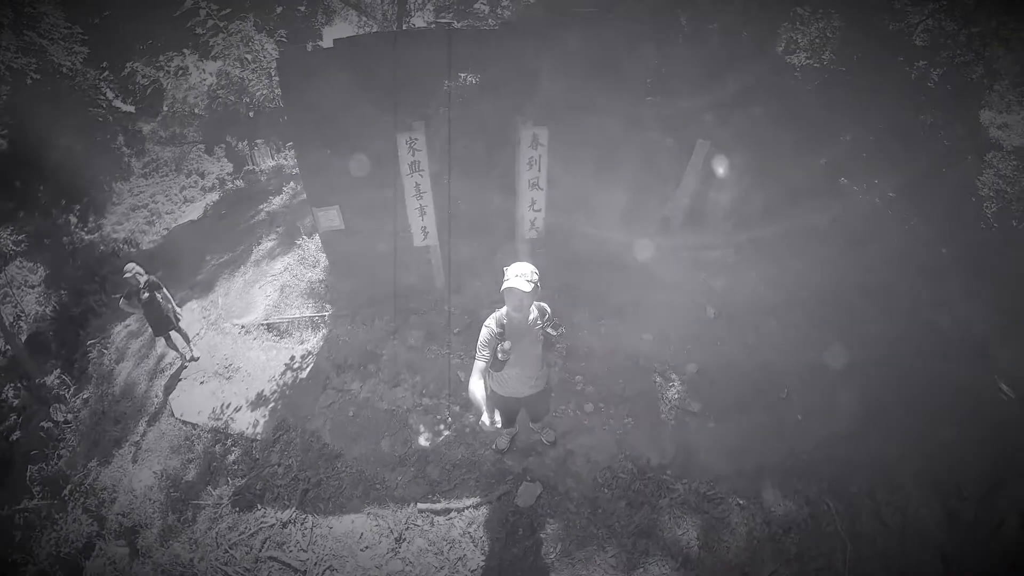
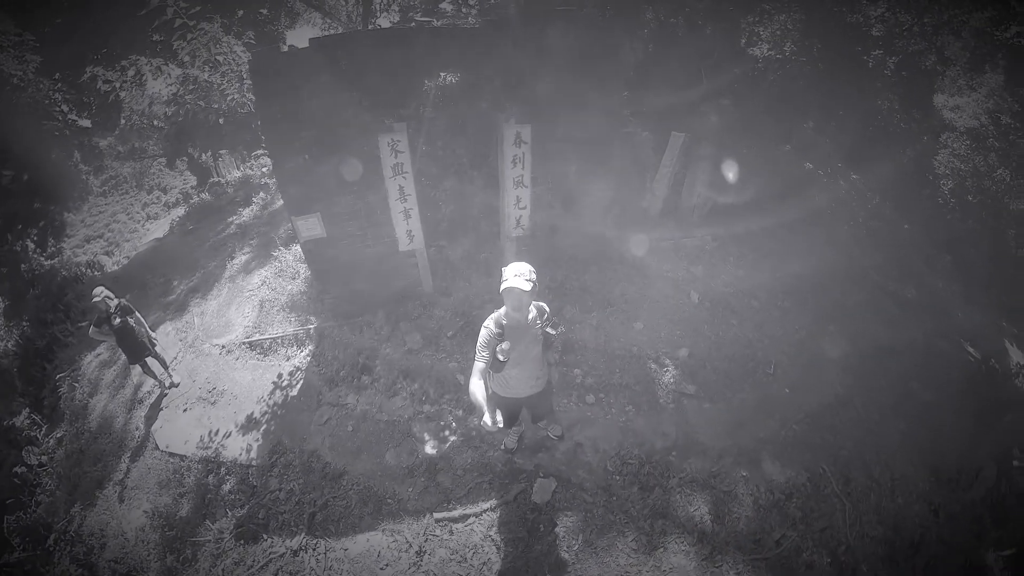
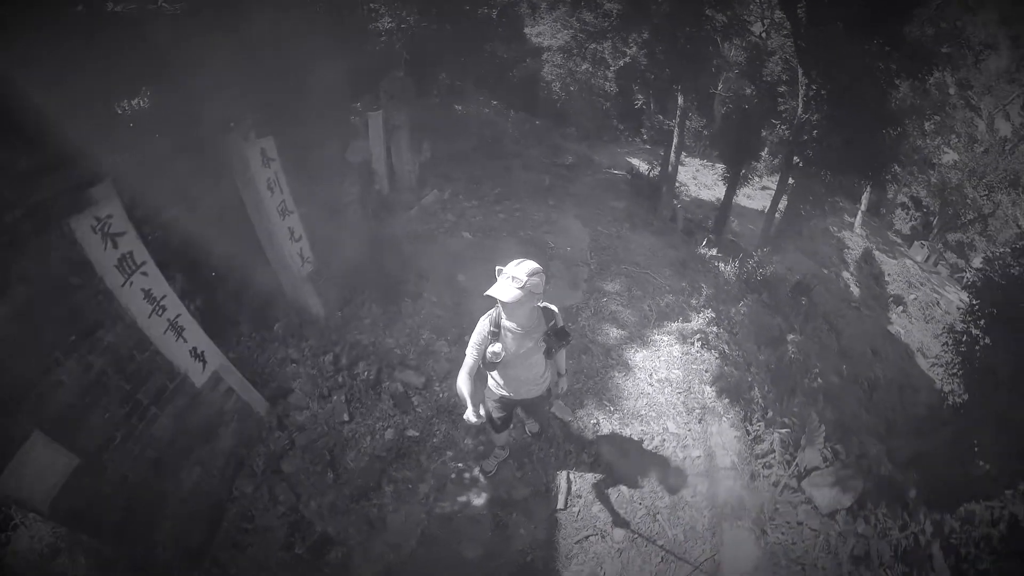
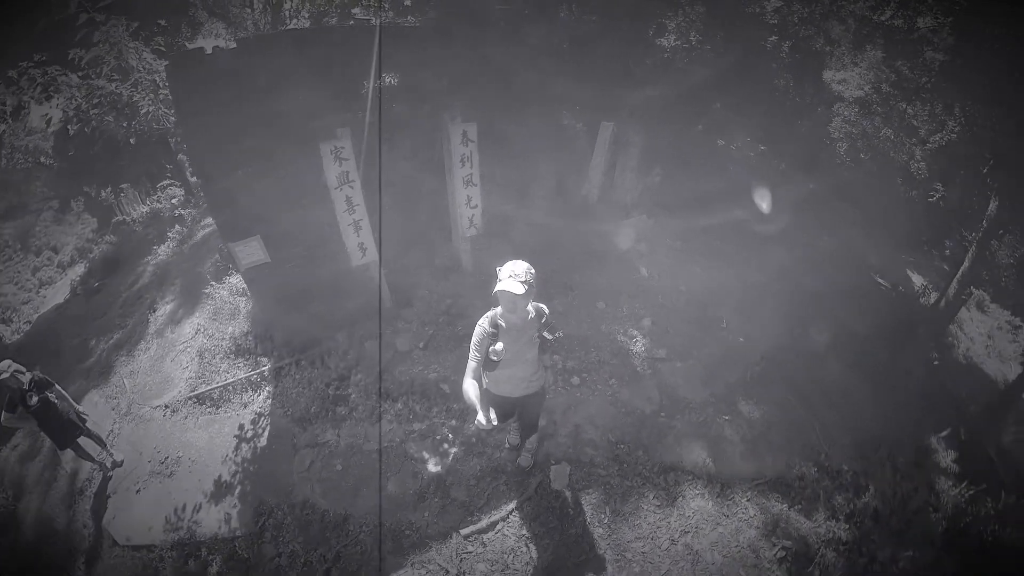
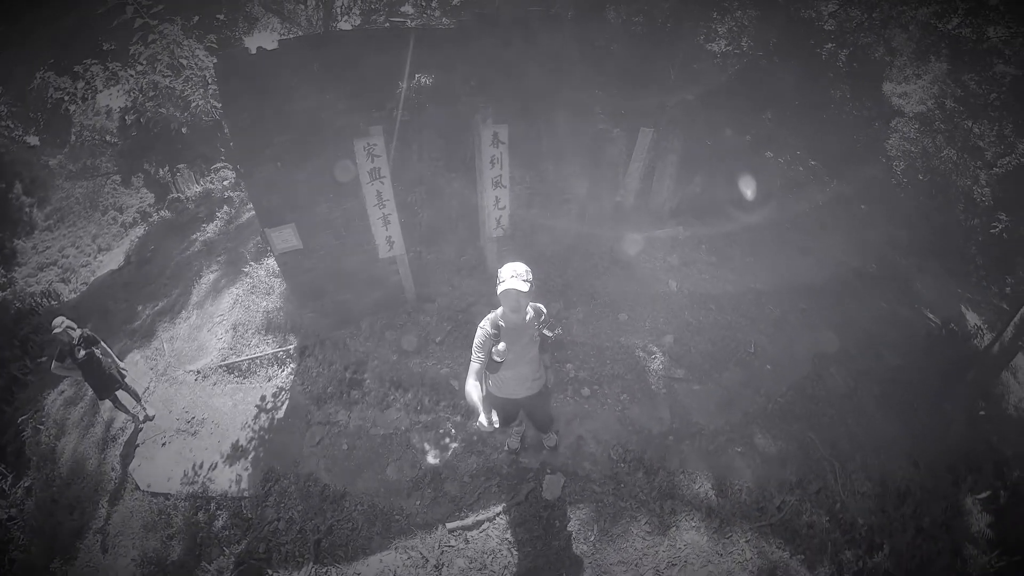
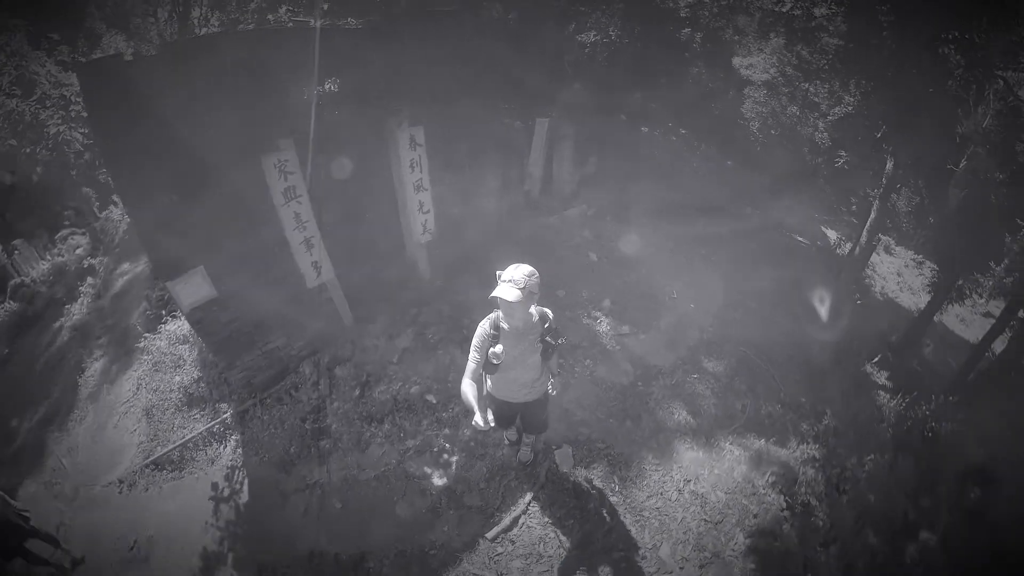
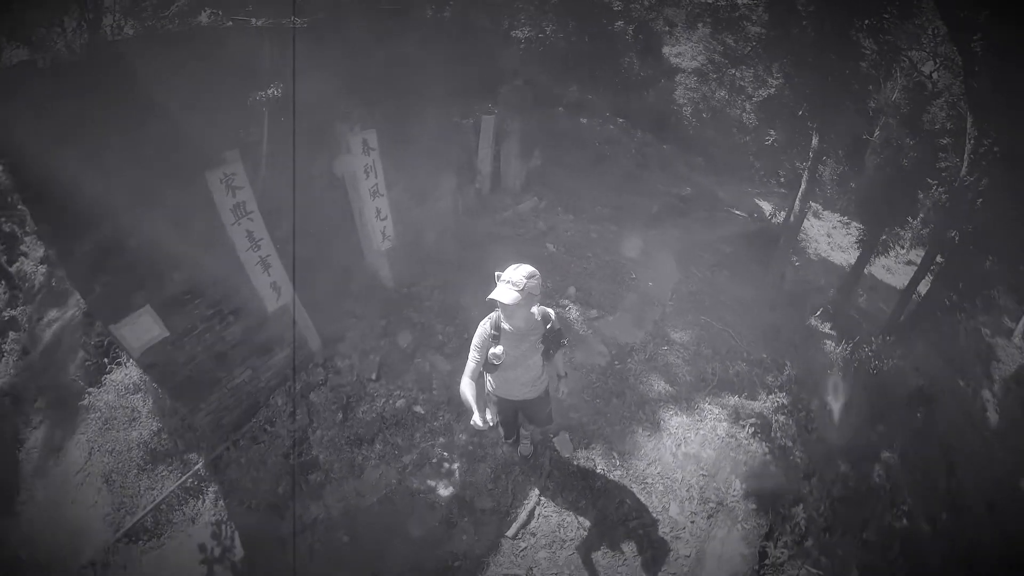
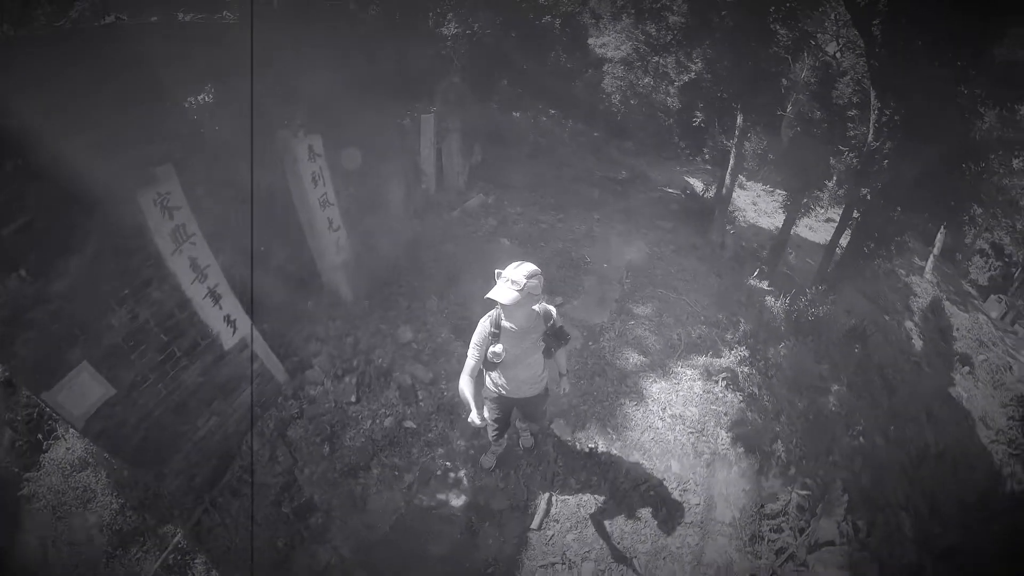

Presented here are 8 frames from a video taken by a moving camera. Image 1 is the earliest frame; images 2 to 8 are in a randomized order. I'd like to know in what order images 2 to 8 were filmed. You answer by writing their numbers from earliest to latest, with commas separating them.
2, 5, 4, 6, 7, 8, 3
